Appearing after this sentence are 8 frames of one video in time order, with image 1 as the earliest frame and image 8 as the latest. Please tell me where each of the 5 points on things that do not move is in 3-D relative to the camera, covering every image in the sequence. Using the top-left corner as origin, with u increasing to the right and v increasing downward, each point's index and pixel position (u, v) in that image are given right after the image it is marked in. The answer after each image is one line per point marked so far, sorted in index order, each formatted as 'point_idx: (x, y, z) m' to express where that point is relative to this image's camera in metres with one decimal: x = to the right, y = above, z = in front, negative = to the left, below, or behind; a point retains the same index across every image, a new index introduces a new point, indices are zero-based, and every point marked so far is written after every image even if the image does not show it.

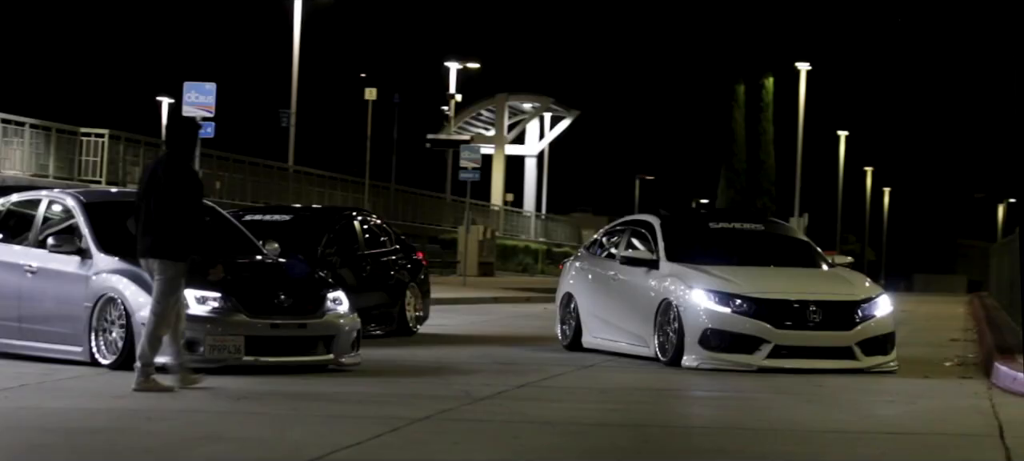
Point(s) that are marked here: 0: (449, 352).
0: (-0.5, -0.9, +15.4) m
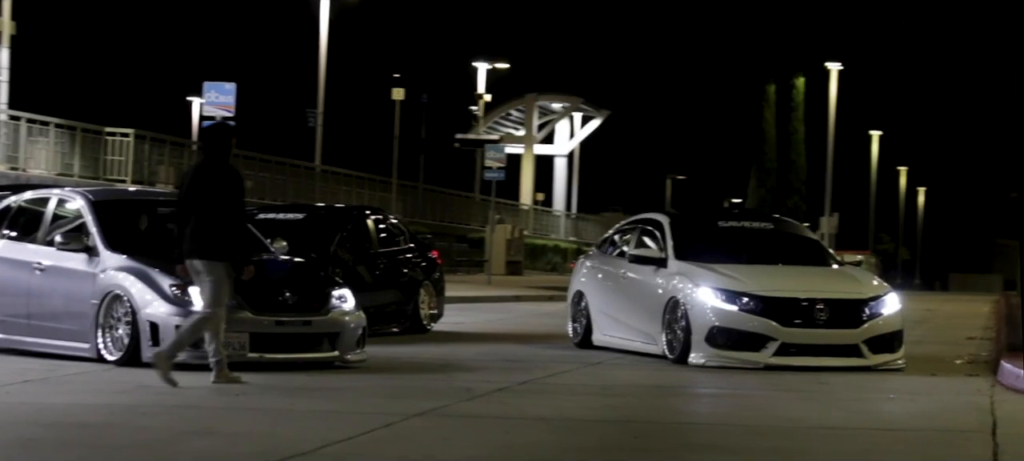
0: (-0.4, -0.9, +15.4) m
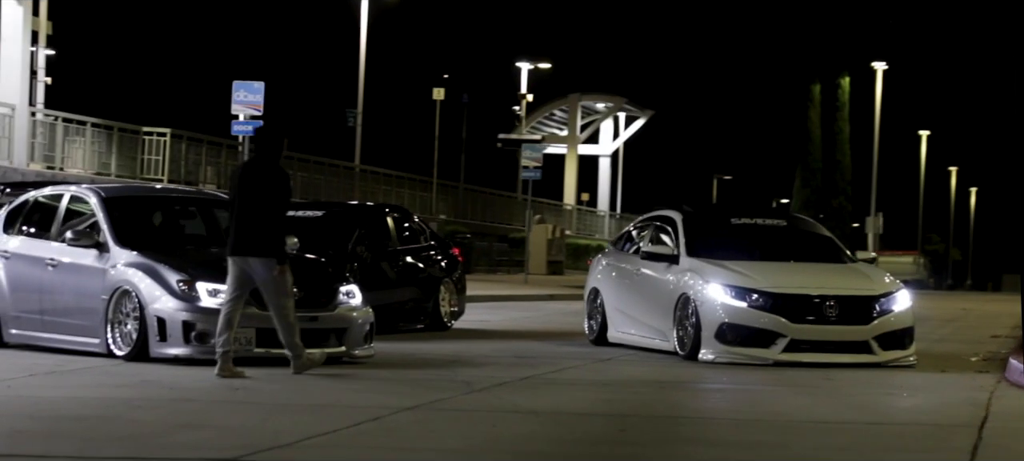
0: (-0.3, -0.8, +15.5) m
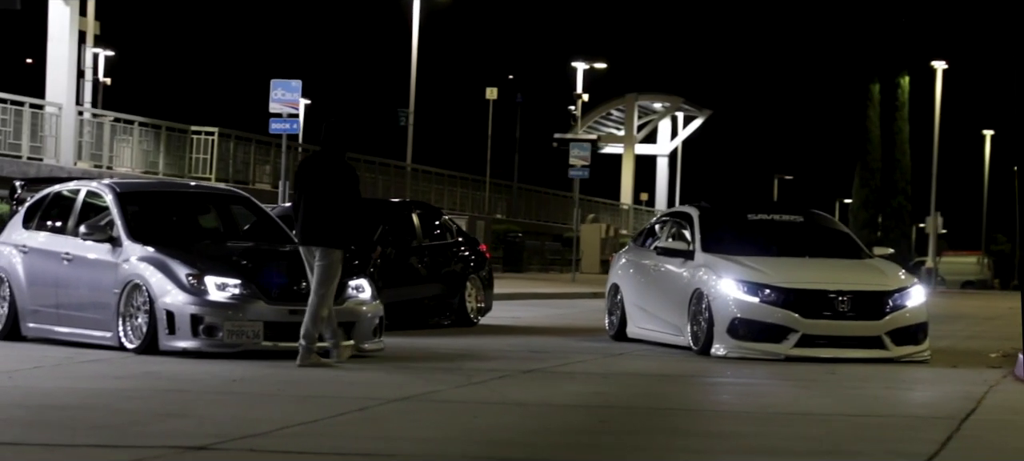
0: (-0.2, -0.8, +15.5) m
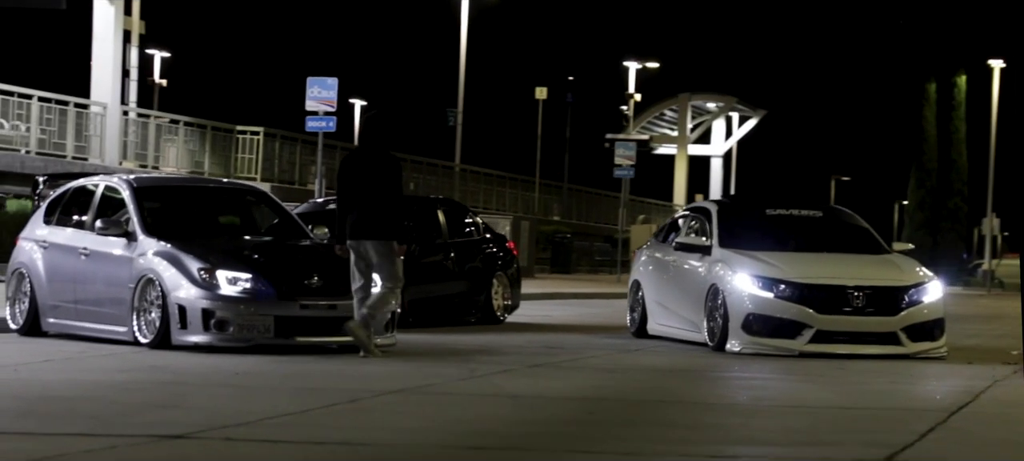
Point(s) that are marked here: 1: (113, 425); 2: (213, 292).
0: (0.0, -0.8, +15.6) m
1: (-1.5, -0.7, +8.0) m
2: (-1.7, -0.4, +12.3) m
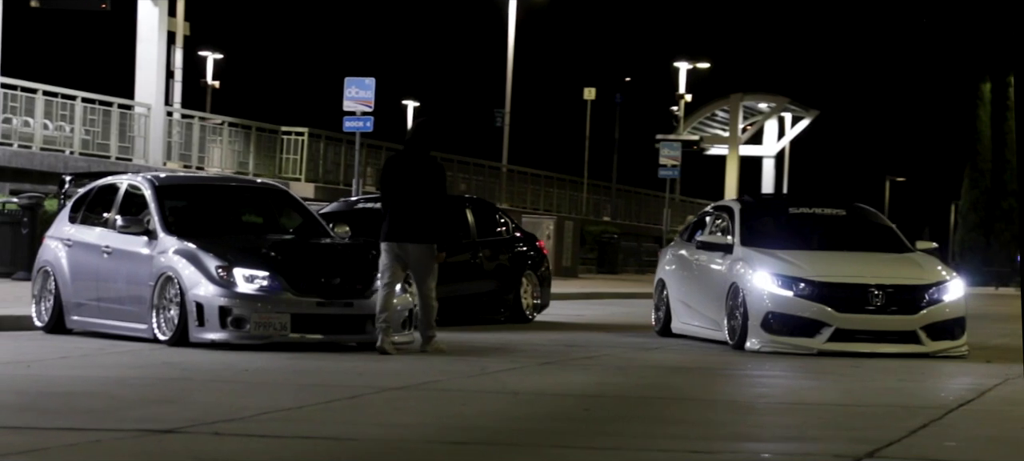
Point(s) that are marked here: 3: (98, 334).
0: (+0.2, -0.8, +15.6) m
1: (-1.5, -0.7, +8.0) m
2: (-1.6, -0.3, +12.4) m
3: (-2.7, -0.7, +14.1) m
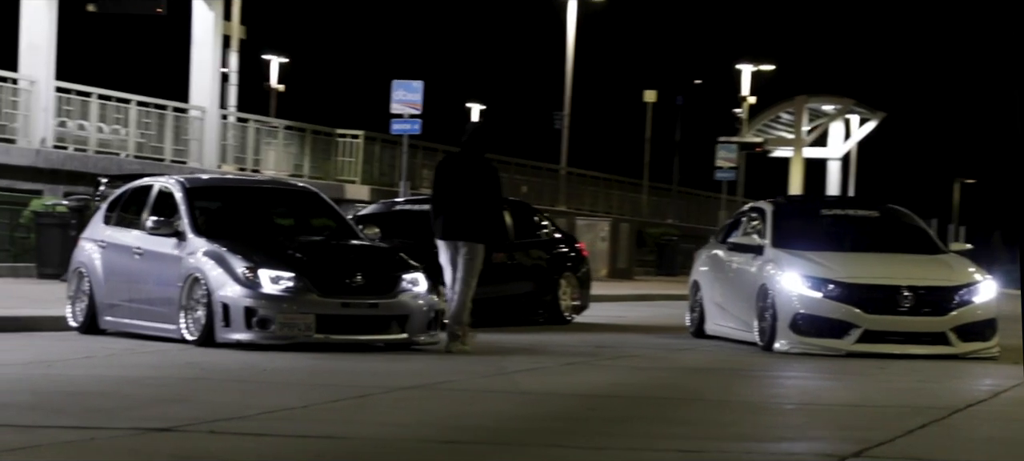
0: (+0.4, -0.8, +15.6) m
1: (-1.5, -0.7, +8.1) m
2: (-1.5, -0.4, +12.4) m
3: (-2.5, -0.7, +14.2) m
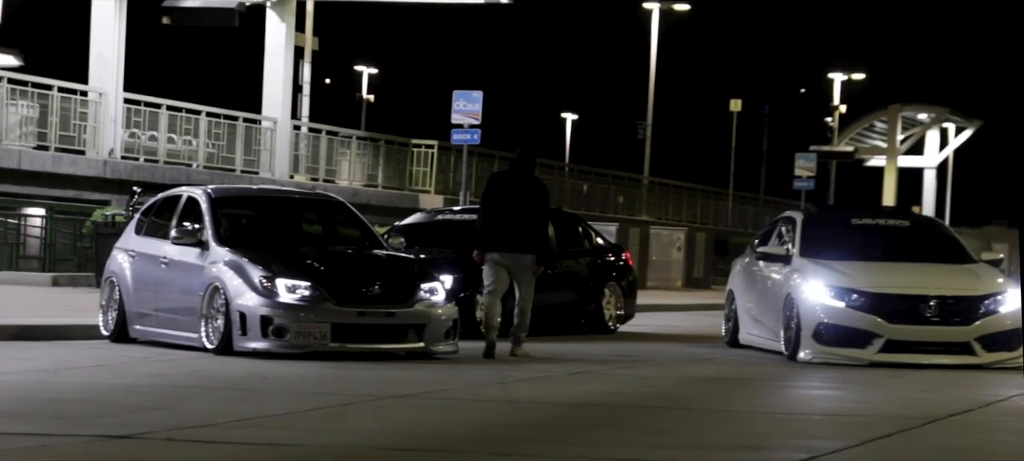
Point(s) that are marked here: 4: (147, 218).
0: (+0.7, -0.9, +15.6) m
1: (-1.7, -0.7, +8.2) m
2: (-1.4, -0.4, +12.5) m
3: (-2.4, -0.8, +14.3) m
4: (-2.5, +0.1, +14.7) m
